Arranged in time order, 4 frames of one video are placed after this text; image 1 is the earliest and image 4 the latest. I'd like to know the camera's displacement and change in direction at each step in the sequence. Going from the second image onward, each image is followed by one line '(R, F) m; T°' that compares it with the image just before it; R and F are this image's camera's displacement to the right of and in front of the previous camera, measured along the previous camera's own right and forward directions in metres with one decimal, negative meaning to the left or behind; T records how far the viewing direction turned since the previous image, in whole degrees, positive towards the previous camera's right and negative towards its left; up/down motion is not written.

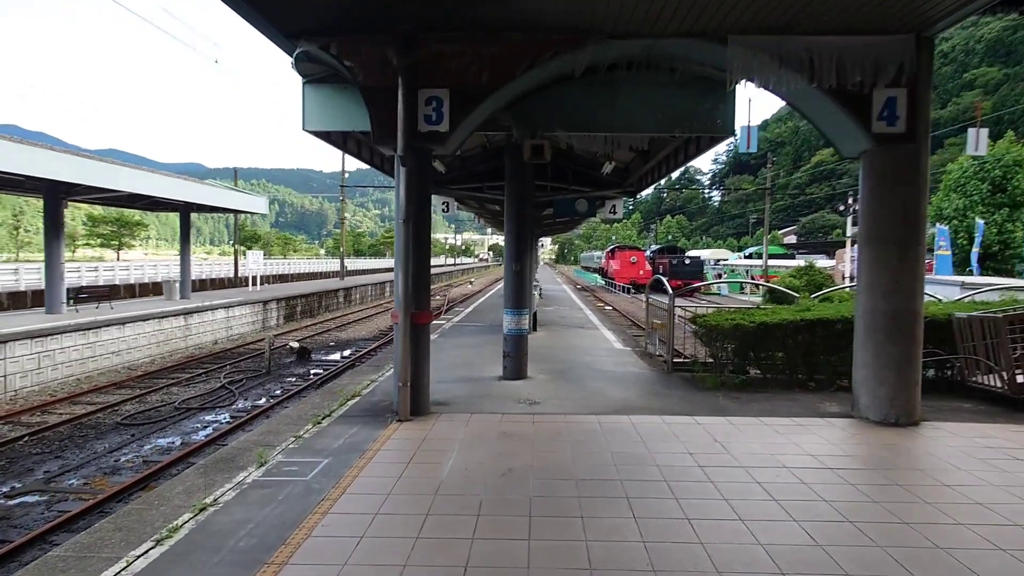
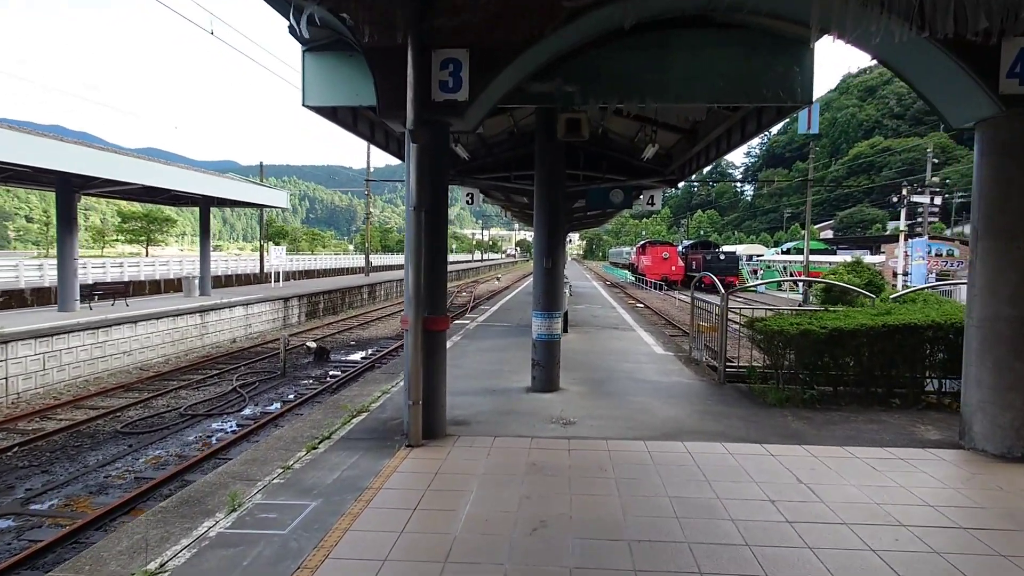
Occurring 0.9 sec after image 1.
(0.0, +1.0) m; -3°
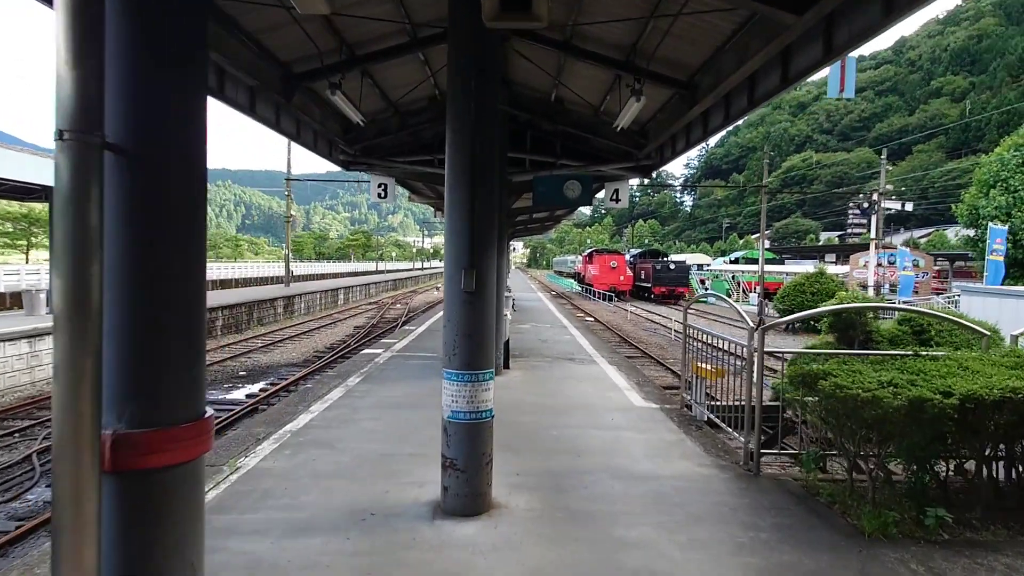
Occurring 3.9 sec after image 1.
(+0.3, +3.2) m; +5°
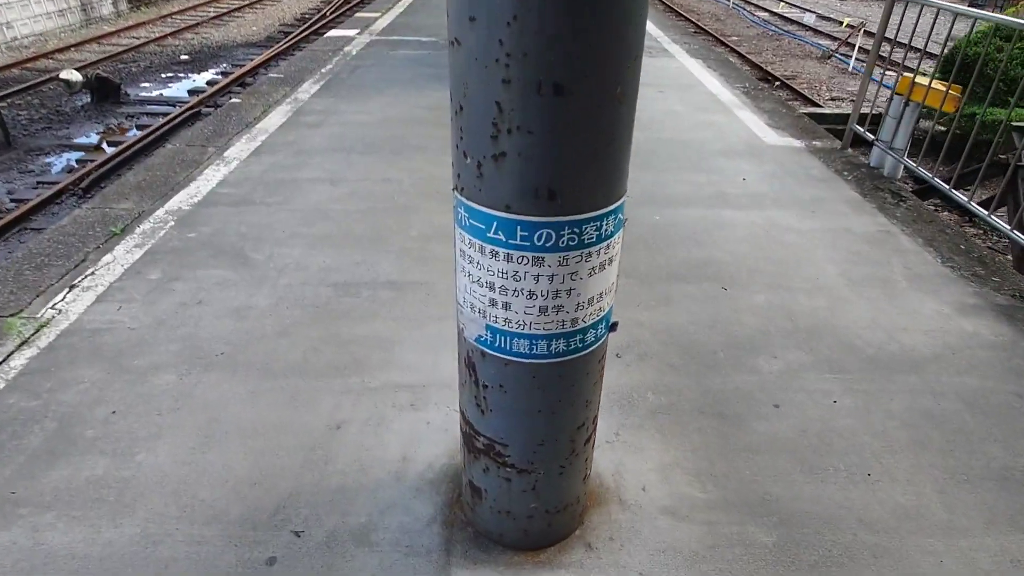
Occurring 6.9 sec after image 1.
(-0.3, +2.9) m; 0°
